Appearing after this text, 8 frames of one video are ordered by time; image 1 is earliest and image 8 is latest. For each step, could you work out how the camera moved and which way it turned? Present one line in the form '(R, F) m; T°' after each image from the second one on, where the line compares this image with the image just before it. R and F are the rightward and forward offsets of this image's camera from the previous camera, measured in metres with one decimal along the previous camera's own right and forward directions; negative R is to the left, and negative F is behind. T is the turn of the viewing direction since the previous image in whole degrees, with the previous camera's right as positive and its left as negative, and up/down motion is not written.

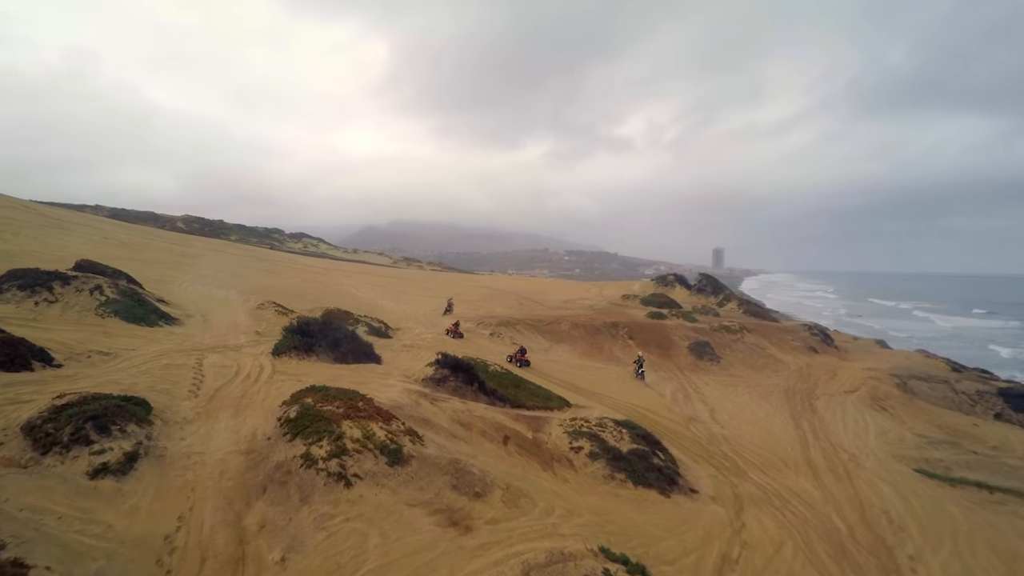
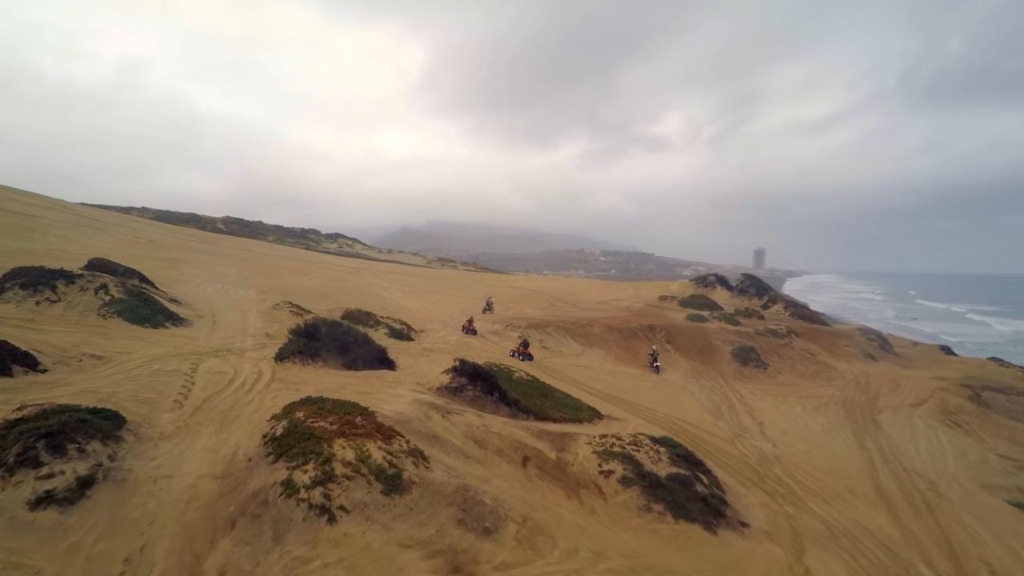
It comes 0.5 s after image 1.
(+0.2, +1.2) m; -4°
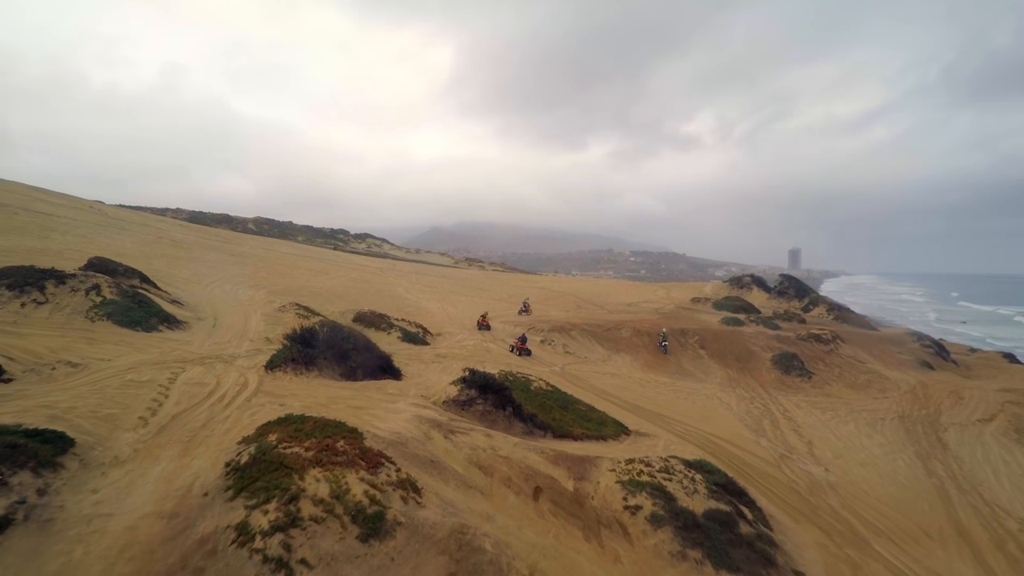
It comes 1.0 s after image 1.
(+0.2, +1.2) m; -3°
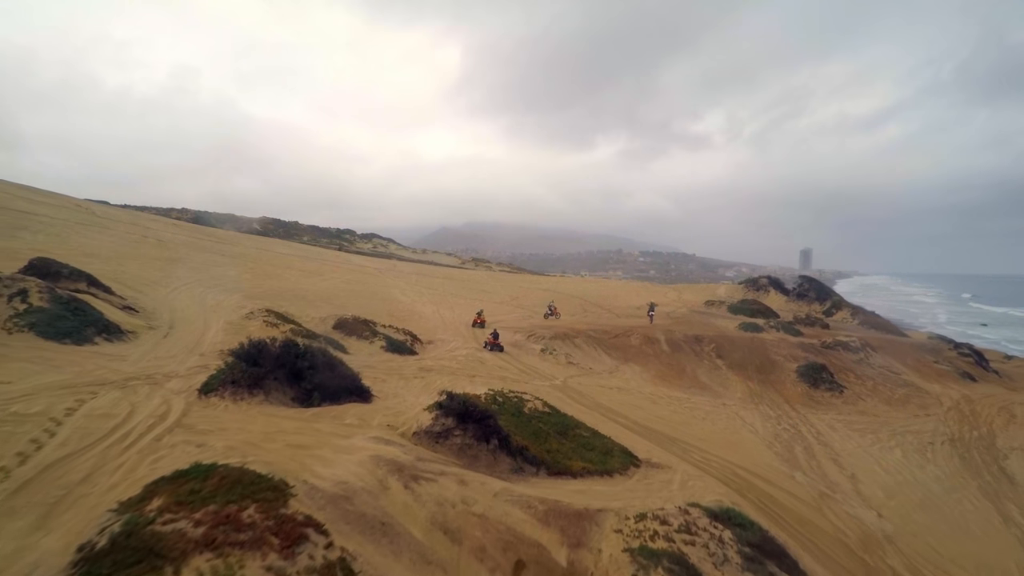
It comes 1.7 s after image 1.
(+0.4, +1.8) m; -1°
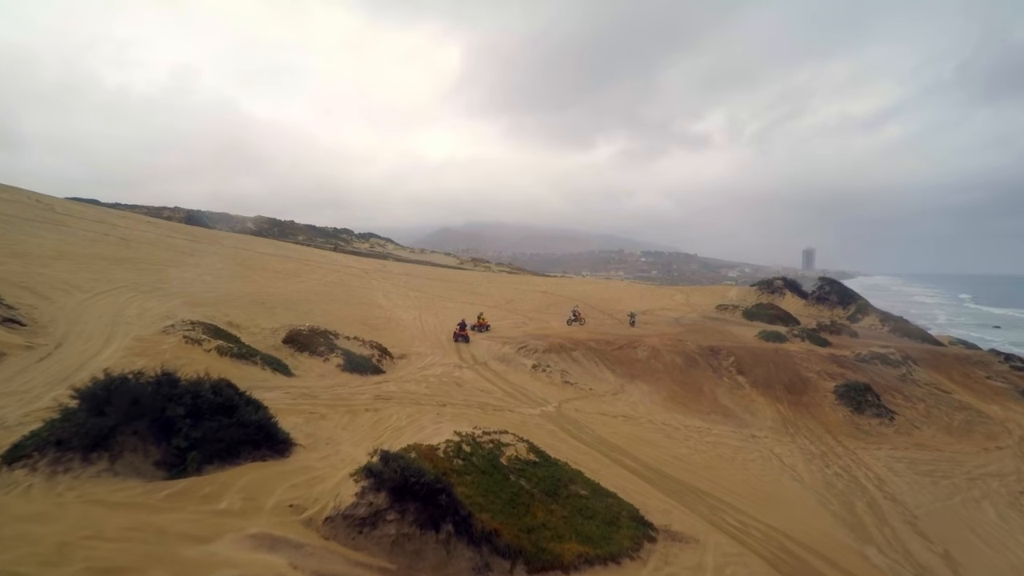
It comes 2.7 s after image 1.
(+0.4, +2.8) m; 0°
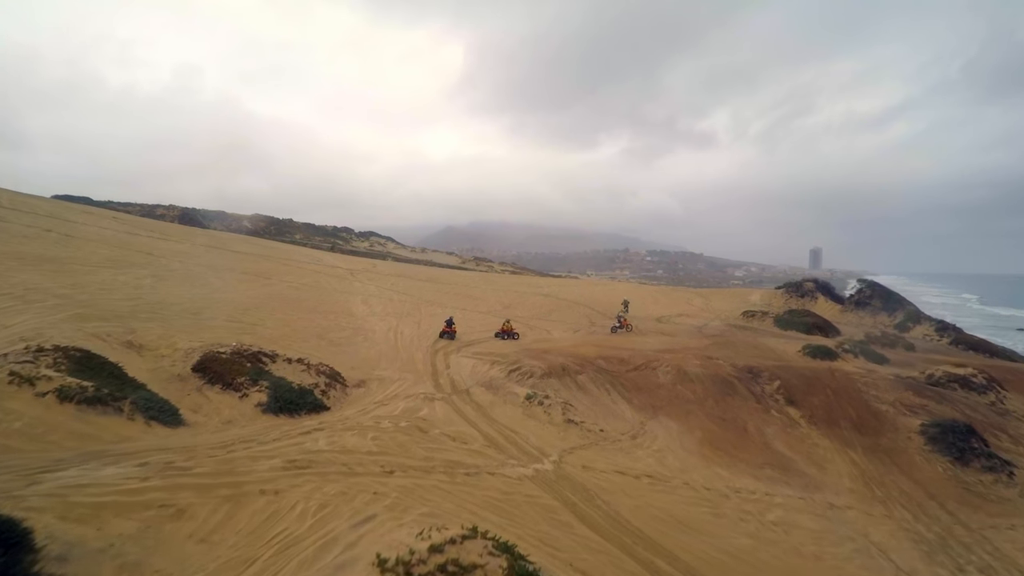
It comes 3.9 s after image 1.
(+0.4, +3.6) m; 0°
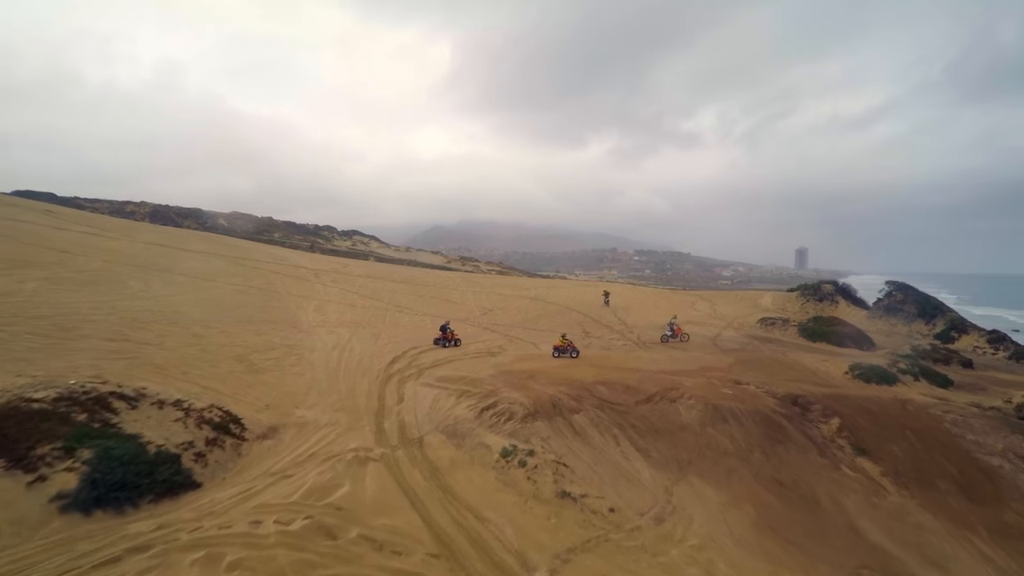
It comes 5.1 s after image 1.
(+0.3, +3.7) m; +1°
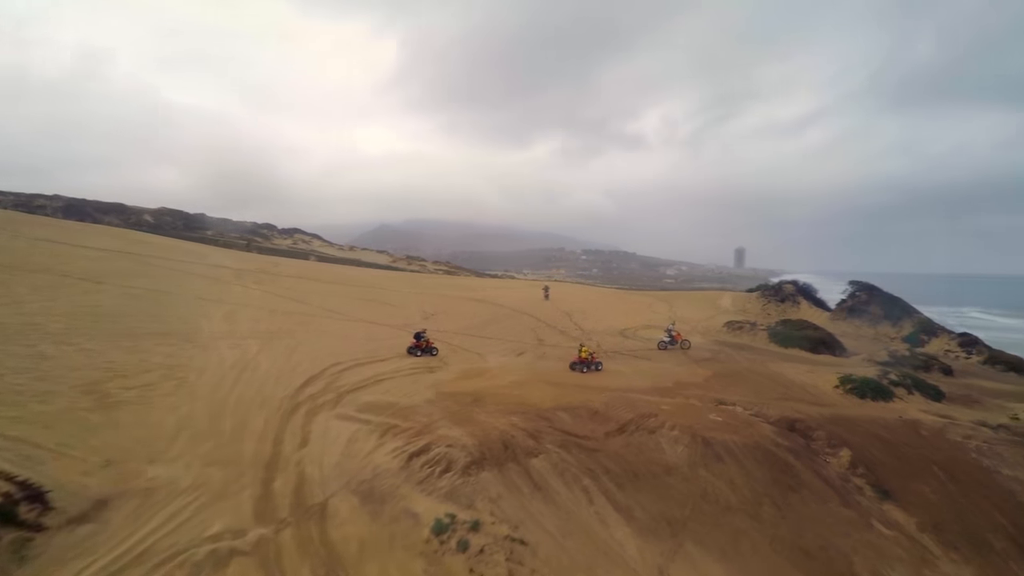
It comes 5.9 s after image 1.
(+0.1, +2.5) m; +5°
